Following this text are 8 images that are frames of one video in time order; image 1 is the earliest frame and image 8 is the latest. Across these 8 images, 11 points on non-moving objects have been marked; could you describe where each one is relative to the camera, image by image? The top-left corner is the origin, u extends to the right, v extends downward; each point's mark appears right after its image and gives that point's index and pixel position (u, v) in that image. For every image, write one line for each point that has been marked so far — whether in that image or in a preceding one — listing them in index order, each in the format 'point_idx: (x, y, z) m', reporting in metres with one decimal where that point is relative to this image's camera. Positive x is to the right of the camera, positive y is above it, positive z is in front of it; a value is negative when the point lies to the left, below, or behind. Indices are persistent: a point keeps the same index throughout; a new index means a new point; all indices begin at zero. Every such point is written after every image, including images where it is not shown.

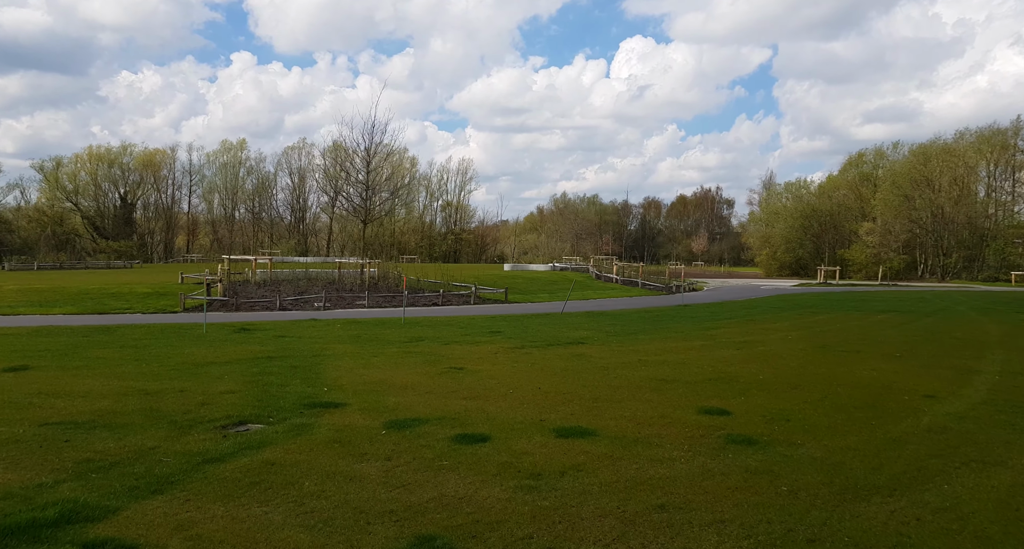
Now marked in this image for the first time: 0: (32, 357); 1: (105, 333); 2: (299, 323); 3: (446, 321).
0: (-7.3, -1.2, +10.4) m
1: (-9.3, -1.3, +15.5) m
2: (-5.0, -1.1, +15.9) m
3: (-1.4, -1.0, +14.5) m
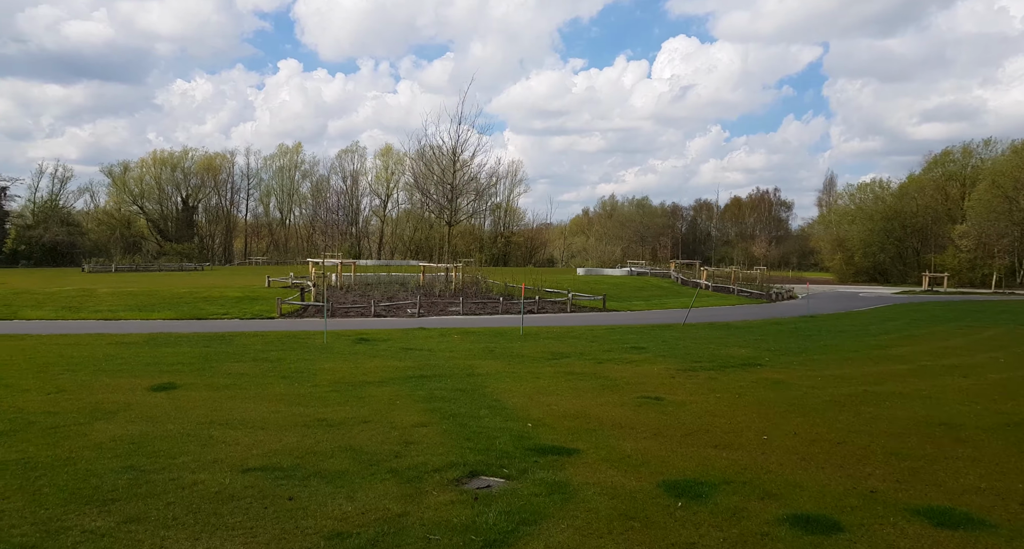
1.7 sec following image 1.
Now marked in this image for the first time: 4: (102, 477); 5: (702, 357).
0: (-5.1, -1.4, +10.4) m
1: (-6.6, -1.5, +15.6) m
2: (-2.3, -1.3, +15.6) m
3: (+1.2, -1.2, +13.9) m
4: (-2.4, -1.2, +4.2) m
5: (+2.5, -1.1, +9.0) m
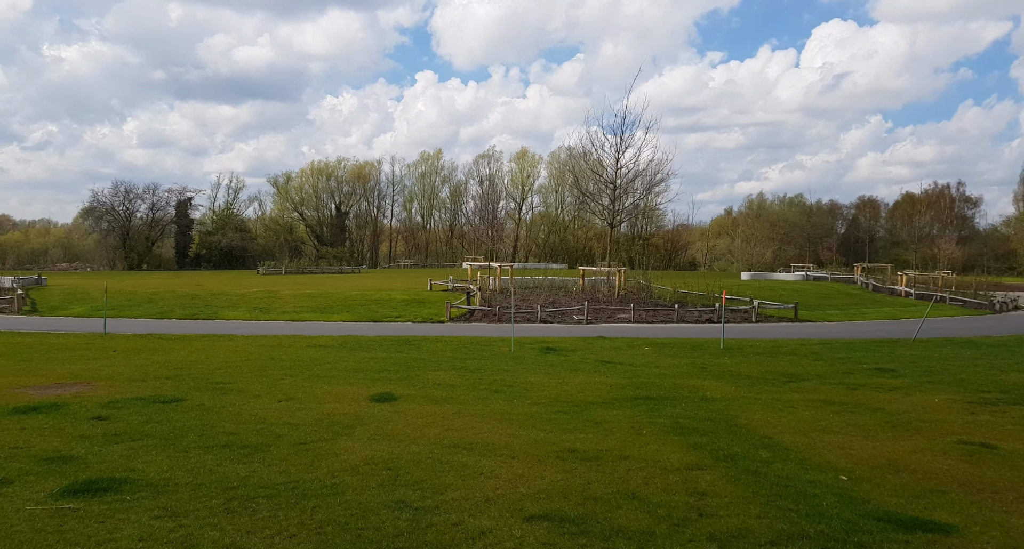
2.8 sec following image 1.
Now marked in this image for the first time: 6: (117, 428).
0: (-2.0, -1.6, +10.4) m
1: (-2.4, -1.7, +15.9) m
2: (+1.8, -1.5, +14.9) m
3: (+4.9, -1.3, +12.5) m
4: (-0.7, -1.3, +3.8) m
5: (+5.1, -1.2, +7.5) m
6: (-4.0, -1.6, +7.1) m
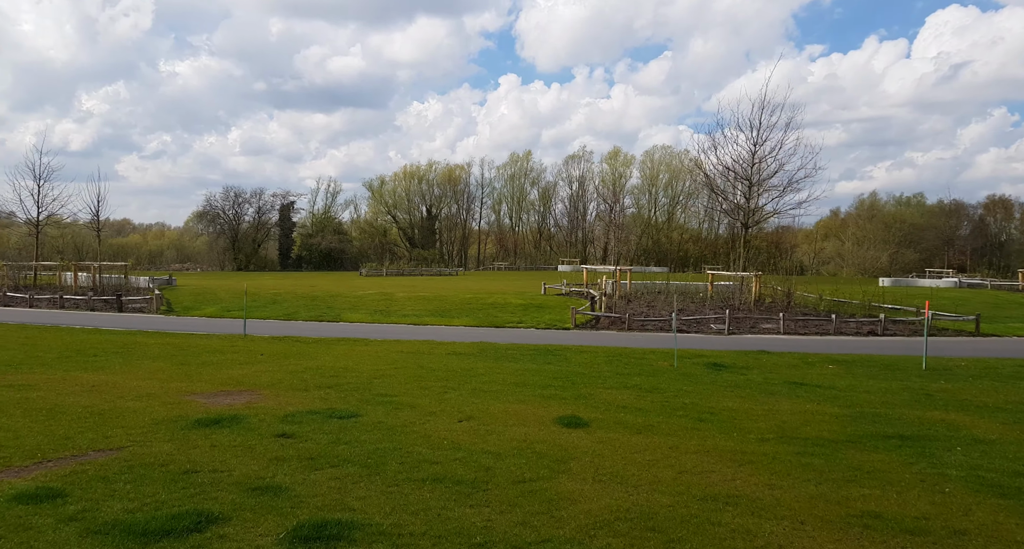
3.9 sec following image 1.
0: (+0.5, -1.7, +9.7) m
1: (+1.0, -1.8, +15.2) m
2: (+5.0, -1.7, +13.6) m
3: (+7.6, -1.5, +10.8) m
4: (+0.8, -1.4, +3.0) m
5: (+7.1, -1.4, +5.8) m
6: (-2.0, -1.7, +6.7) m
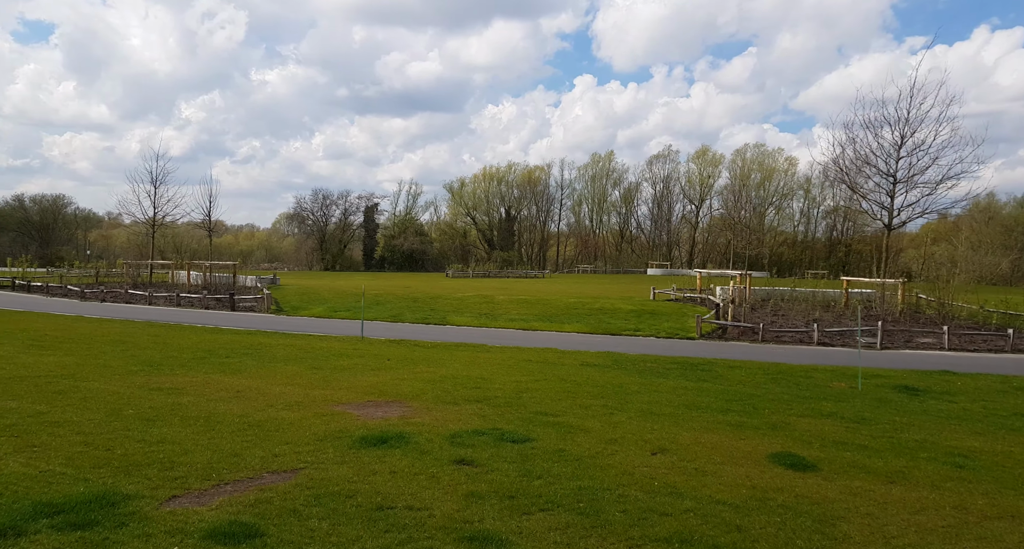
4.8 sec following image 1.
0: (+2.7, -1.8, +8.6) m
1: (+3.9, -2.0, +14.0) m
2: (+7.7, -1.8, +11.9) m
3: (+9.9, -1.7, +8.7) m
4: (+2.2, -1.5, +1.9) m
5: (+8.8, -1.5, +3.8) m
6: (-0.1, -1.8, +6.0) m
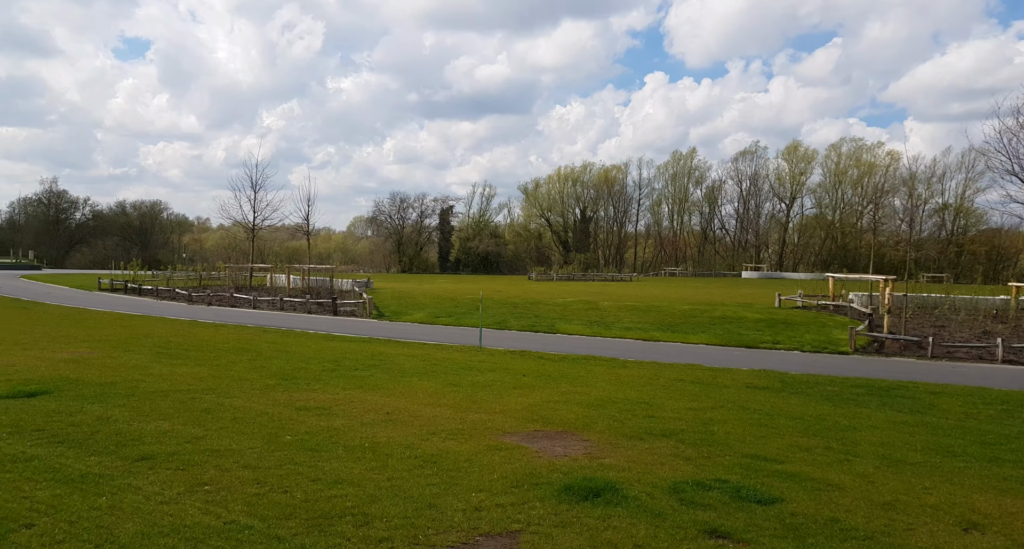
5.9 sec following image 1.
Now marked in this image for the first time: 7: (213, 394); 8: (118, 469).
0: (+5.1, -2.0, +6.9) m
1: (+6.9, -2.2, +12.1) m
2: (+10.4, -2.0, +9.5) m
3: (+12.2, -1.9, +6.1) m
4: (+3.7, -1.7, +0.3) m
5: (+10.4, -1.7, +1.4) m
6: (+1.9, -2.0, +4.7) m
7: (-6.8, -2.7, +15.7) m
8: (-5.1, -2.5, +8.9) m
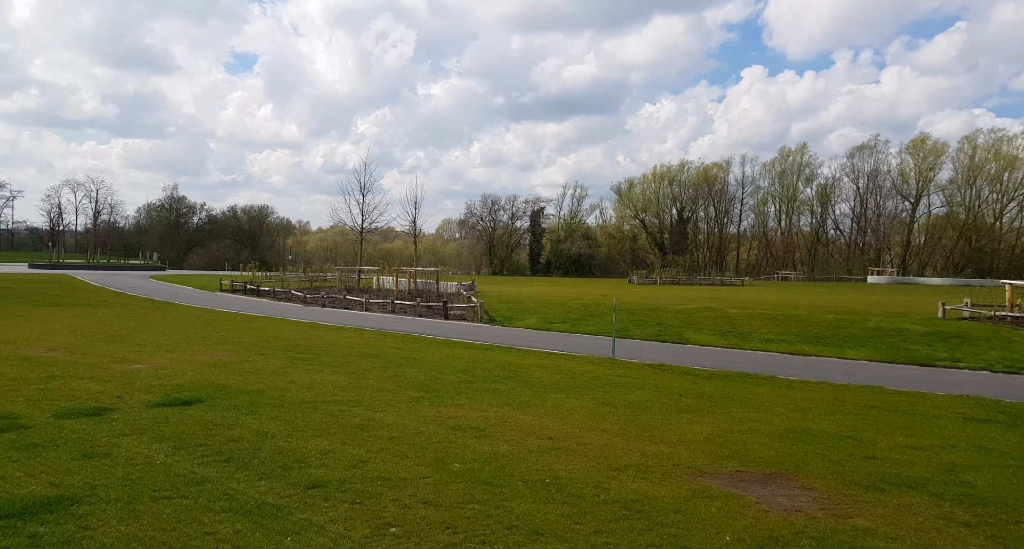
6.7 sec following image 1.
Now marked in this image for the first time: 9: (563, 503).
0: (+7.1, -2.2, +4.9) m
1: (+9.7, -2.4, +9.7) m
2: (+12.8, -2.2, +6.6) m
3: (+14.1, -2.0, +3.0) m
4: (+4.7, -1.9, -1.5) m
5: (+11.6, -1.8, -1.4) m
6: (+3.7, -2.2, +3.1) m
7: (-3.3, -2.9, +15.3) m
8: (-2.6, -2.7, +8.3) m
9: (+0.6, -2.6, +7.8) m
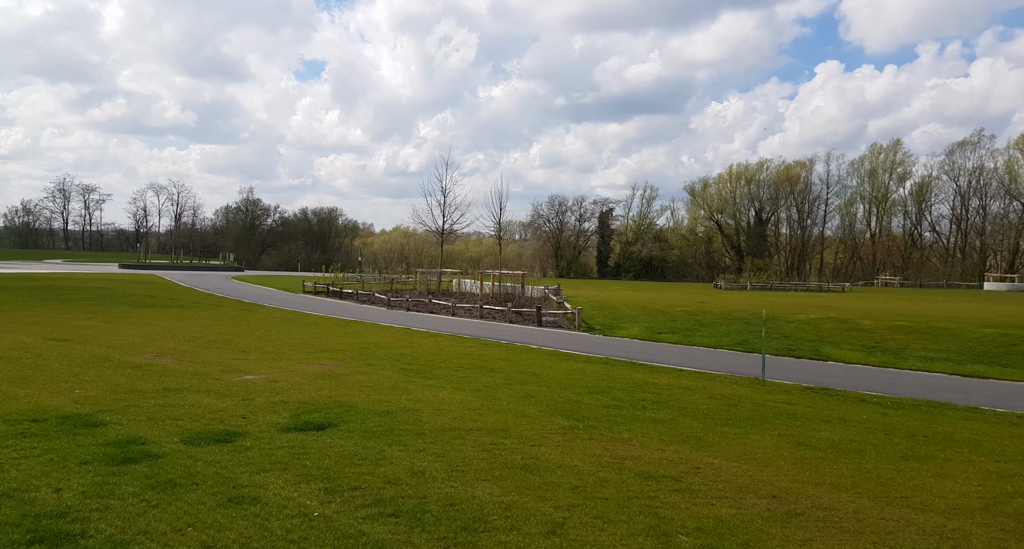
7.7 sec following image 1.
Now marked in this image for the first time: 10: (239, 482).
0: (+9.2, -2.5, +2.0) m
1: (+12.3, -2.7, +6.5) m
2: (+15.0, -2.5, +3.2) m
3: (+15.9, -2.3, -0.6) m
4: (+6.1, -2.1, -4.0) m
5: (+13.0, -2.0, -4.7) m
6: (+5.6, -2.4, +0.6) m
7: (0.0, -3.2, +13.5) m
8: (-0.1, -2.9, +6.6) m
9: (+3.0, -2.8, +5.7) m
10: (-4.1, -3.1, +10.6) m
